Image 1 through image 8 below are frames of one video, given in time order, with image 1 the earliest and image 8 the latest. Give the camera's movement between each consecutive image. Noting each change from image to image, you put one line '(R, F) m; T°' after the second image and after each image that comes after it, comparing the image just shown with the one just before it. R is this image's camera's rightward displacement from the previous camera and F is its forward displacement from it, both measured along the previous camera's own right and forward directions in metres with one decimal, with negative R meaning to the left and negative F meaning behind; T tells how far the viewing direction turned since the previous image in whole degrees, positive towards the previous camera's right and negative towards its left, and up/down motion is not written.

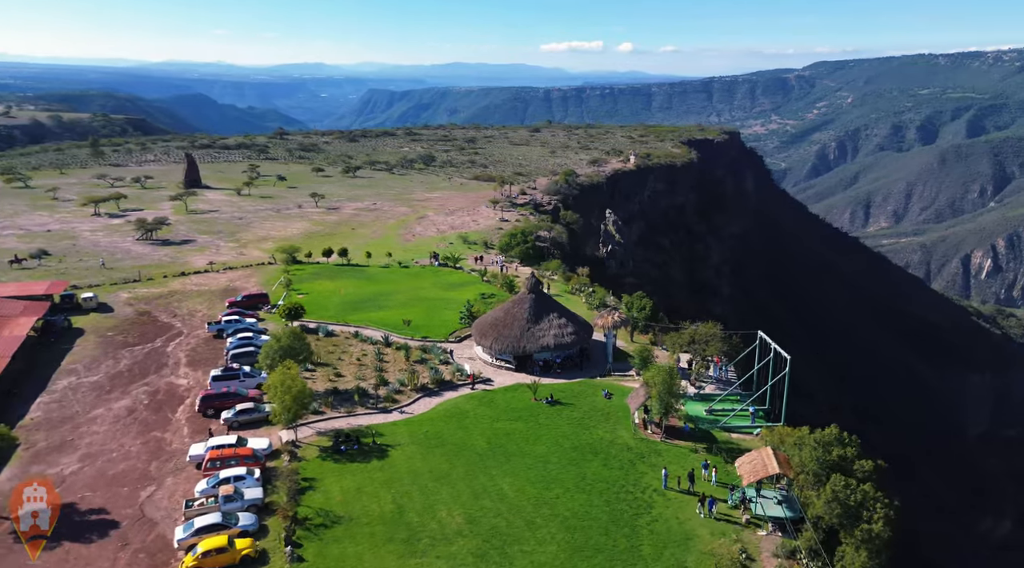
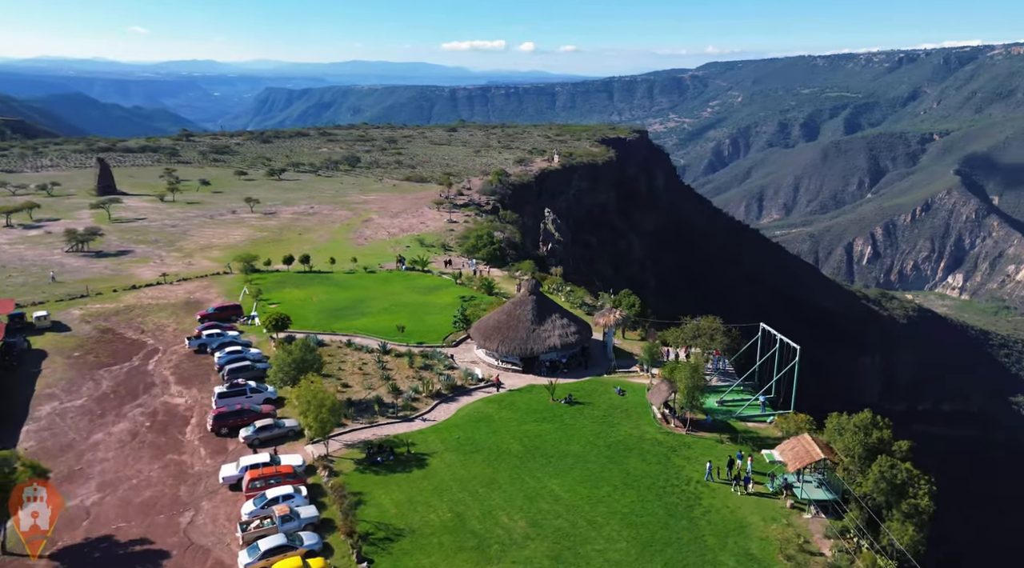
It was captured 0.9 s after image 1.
(-8.1, -0.3) m; +8°
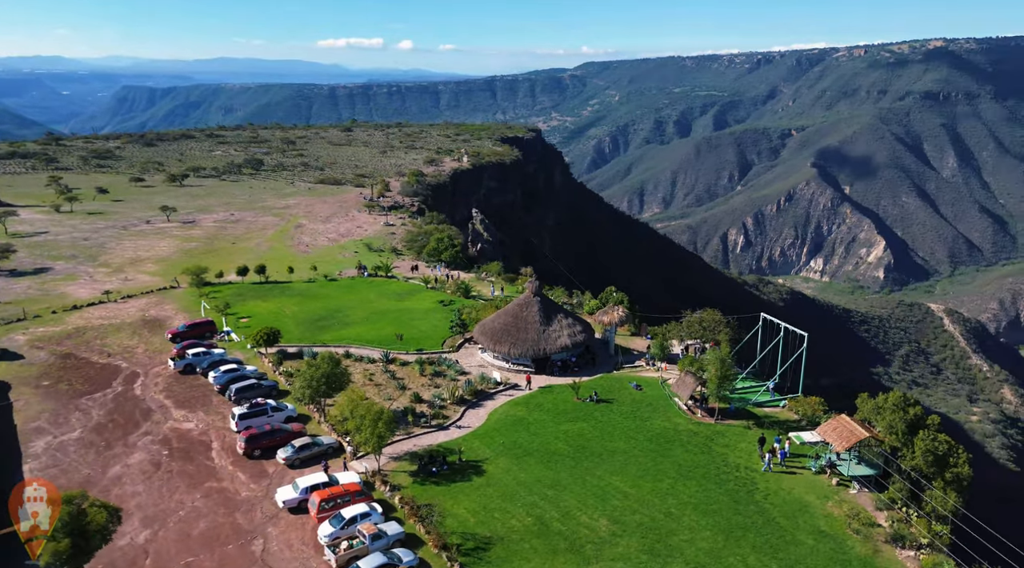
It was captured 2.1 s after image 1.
(-10.5, +0.1) m; +10°
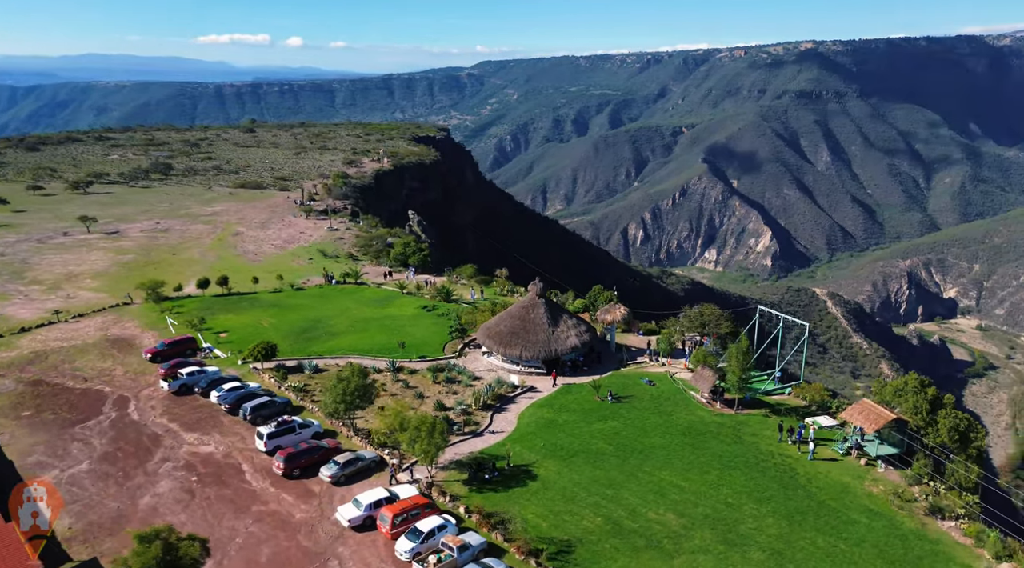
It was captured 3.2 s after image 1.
(-9.4, +0.3) m; +9°
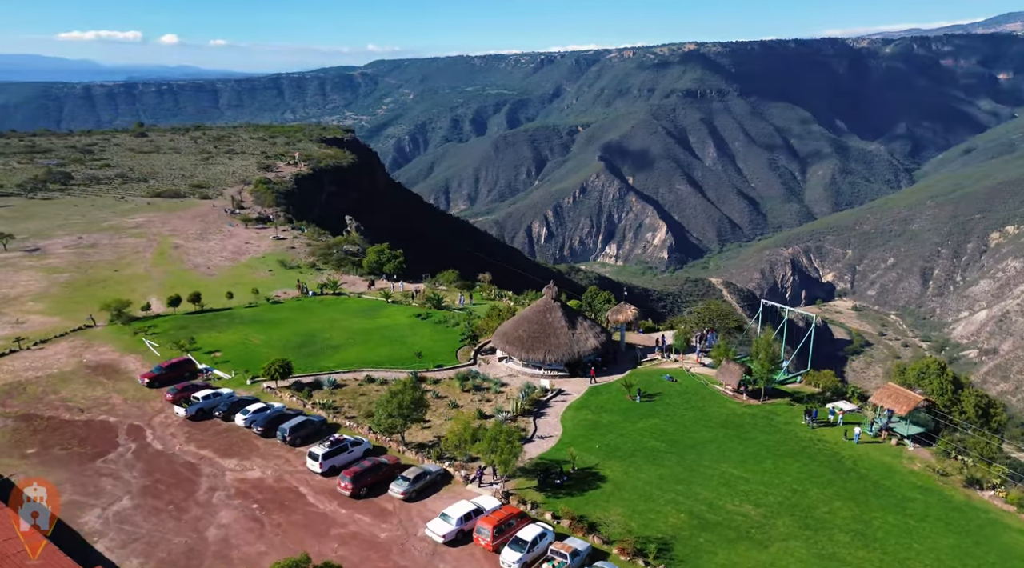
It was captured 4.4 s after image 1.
(-10.6, +0.5) m; +9°
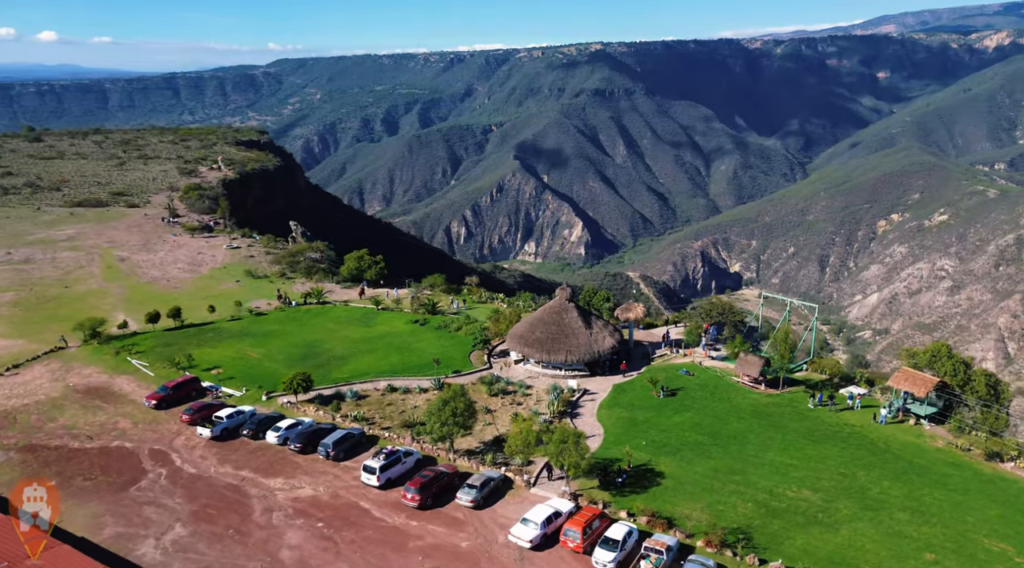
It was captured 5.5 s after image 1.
(-9.2, +0.5) m; +8°
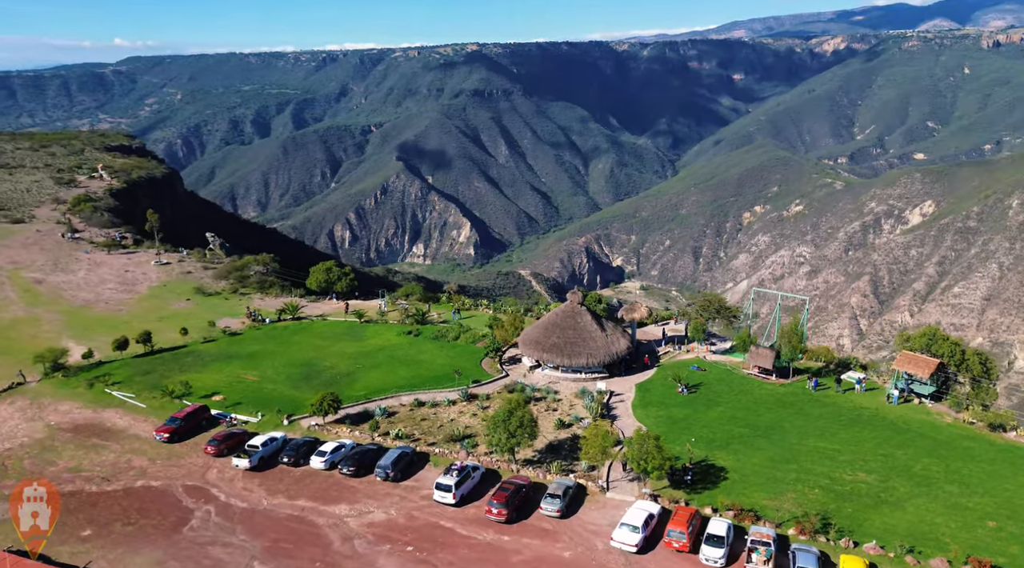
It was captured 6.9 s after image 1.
(-11.9, +1.5) m; +10°
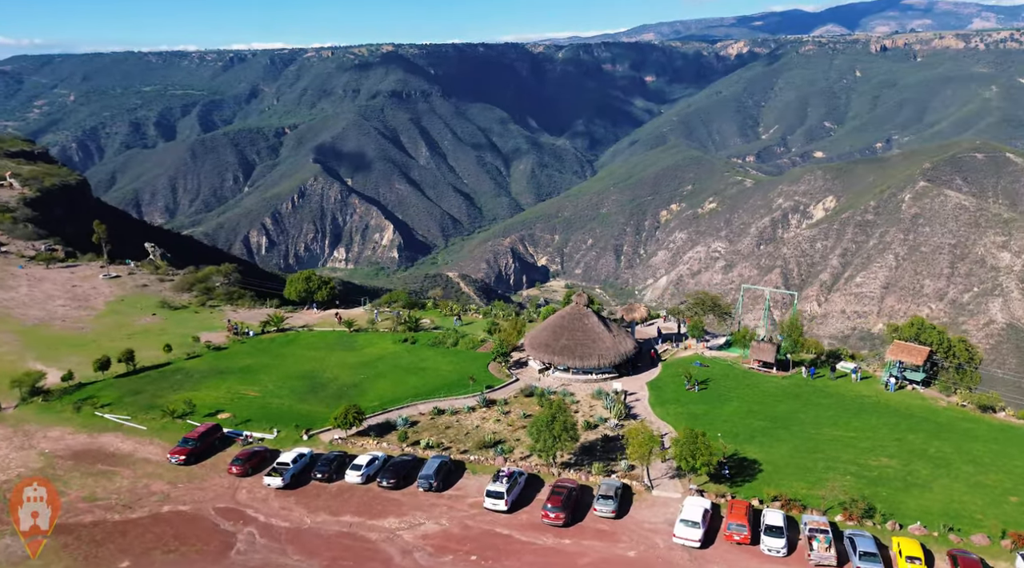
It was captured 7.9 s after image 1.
(-7.8, +0.8) m; +7°
